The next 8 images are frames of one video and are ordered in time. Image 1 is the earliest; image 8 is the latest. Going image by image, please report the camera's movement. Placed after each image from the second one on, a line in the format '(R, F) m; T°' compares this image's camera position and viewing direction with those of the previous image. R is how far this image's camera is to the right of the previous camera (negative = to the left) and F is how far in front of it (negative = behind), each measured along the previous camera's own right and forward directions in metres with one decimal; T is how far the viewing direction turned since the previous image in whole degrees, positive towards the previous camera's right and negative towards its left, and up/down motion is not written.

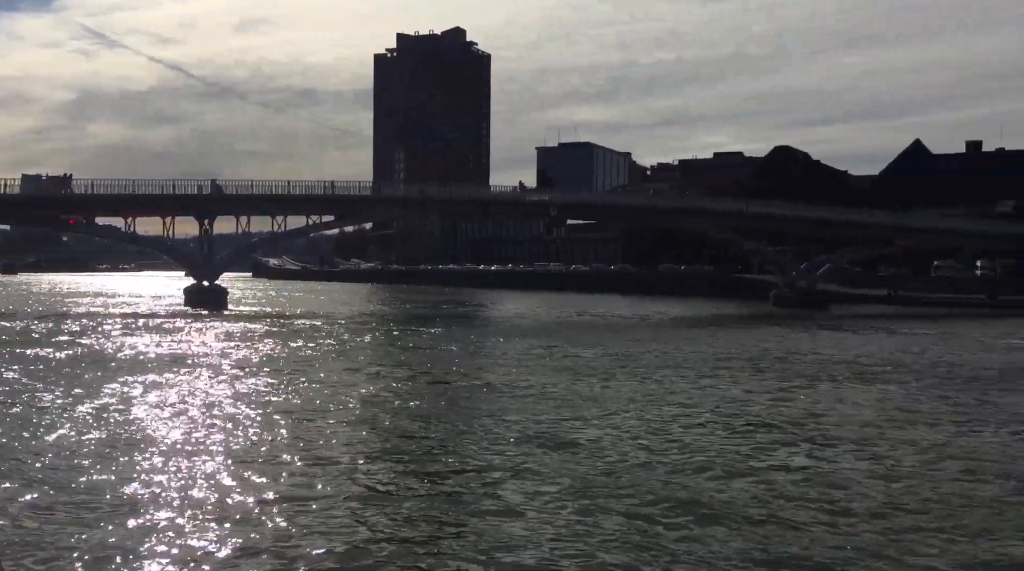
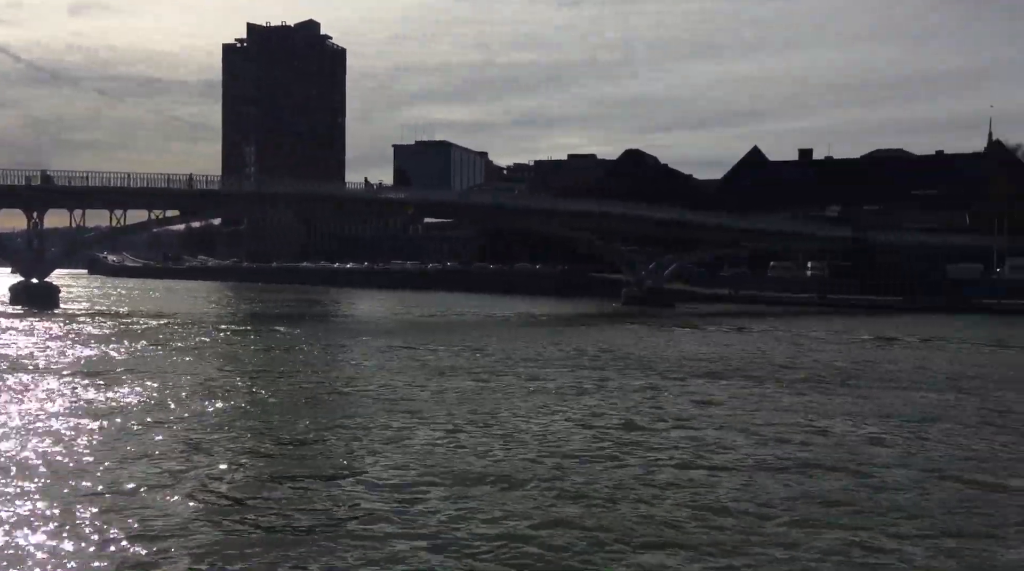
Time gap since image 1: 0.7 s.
(+2.9, +0.7) m; -6°
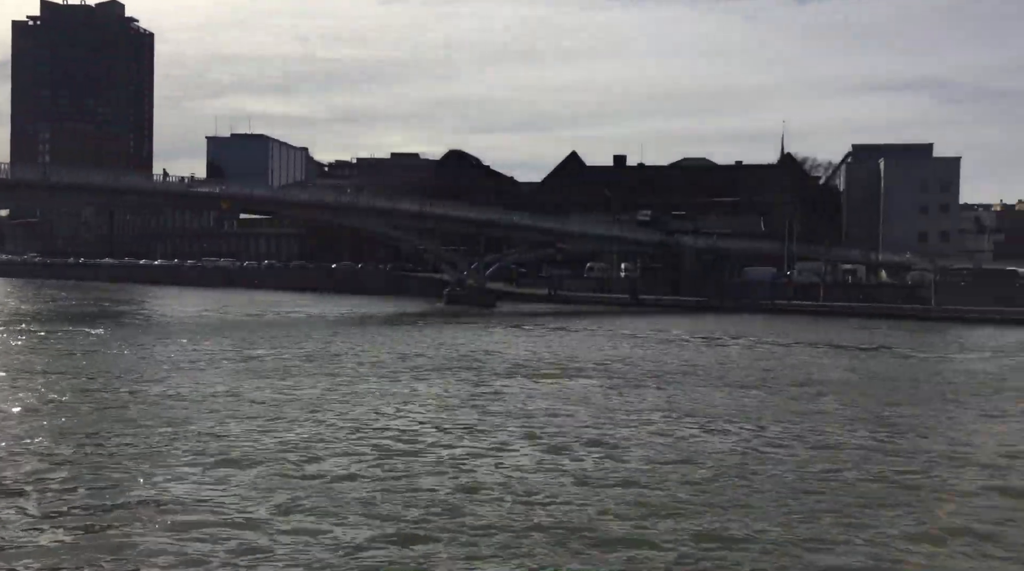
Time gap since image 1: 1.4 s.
(+0.2, +0.1) m; +9°
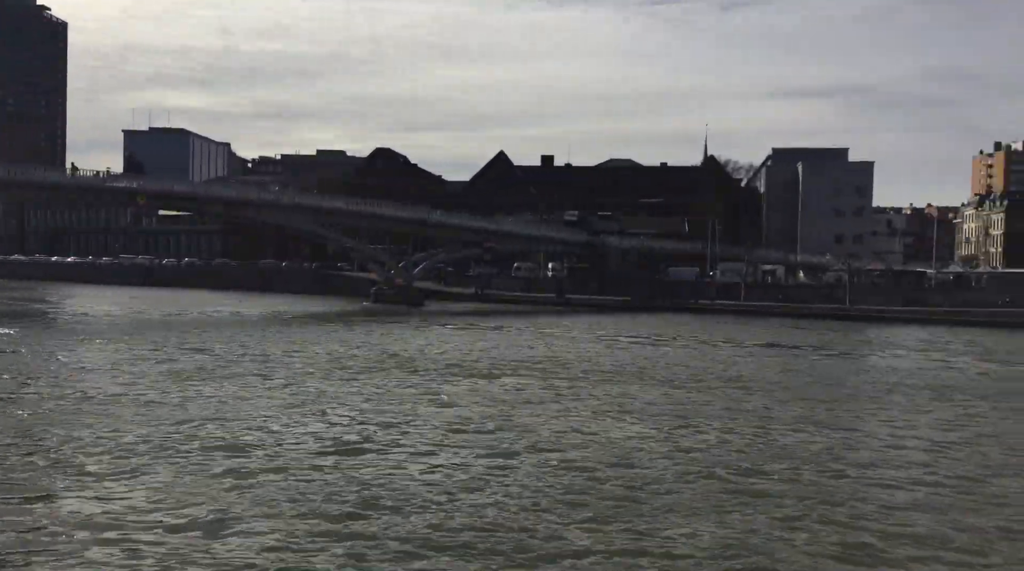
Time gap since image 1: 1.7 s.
(+1.0, +0.6) m; -15°
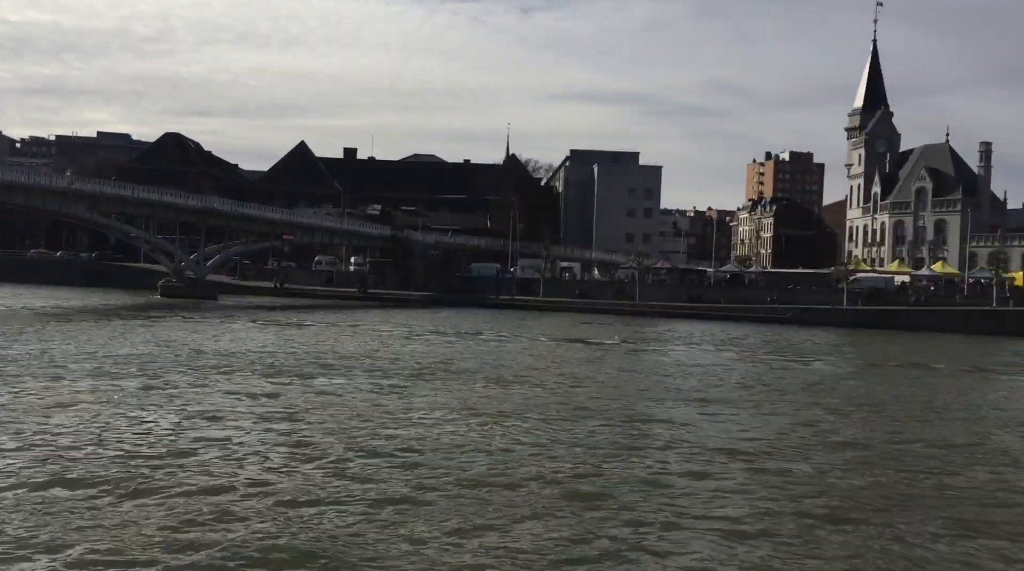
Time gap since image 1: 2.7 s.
(-0.7, -0.8) m; +11°
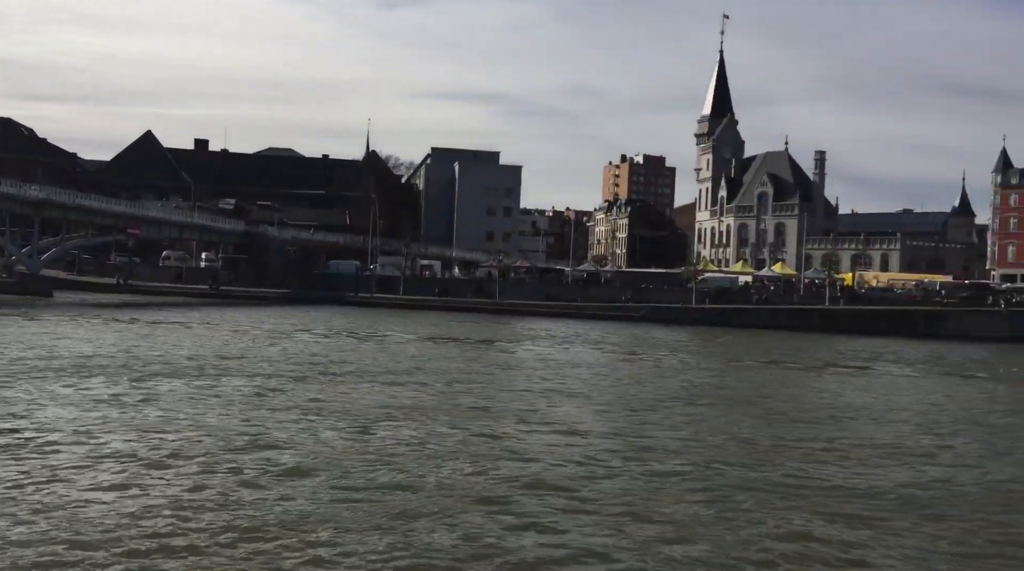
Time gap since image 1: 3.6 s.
(-0.3, 0.0) m; +8°
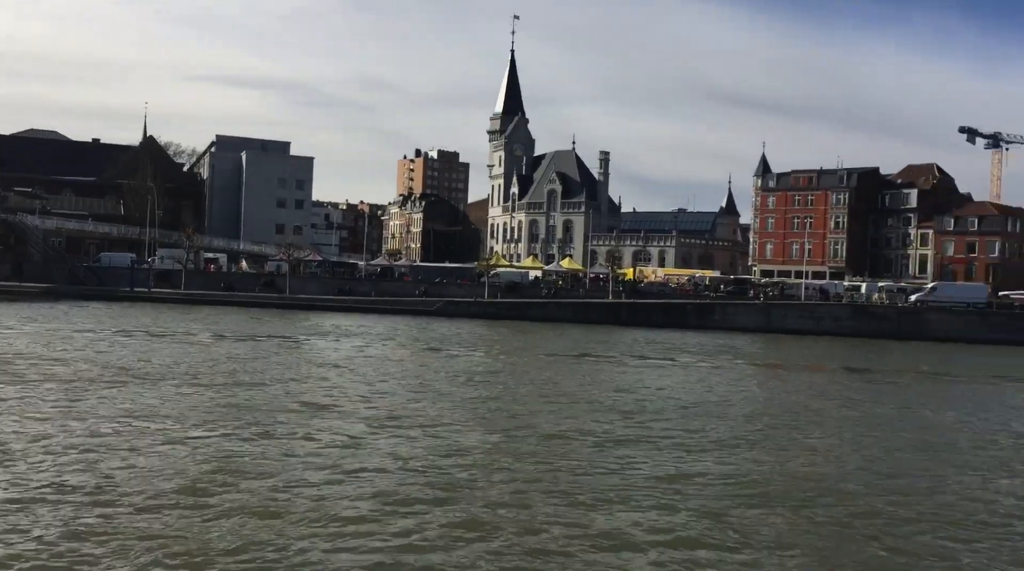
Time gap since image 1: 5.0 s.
(0.0, +0.6) m; +11°
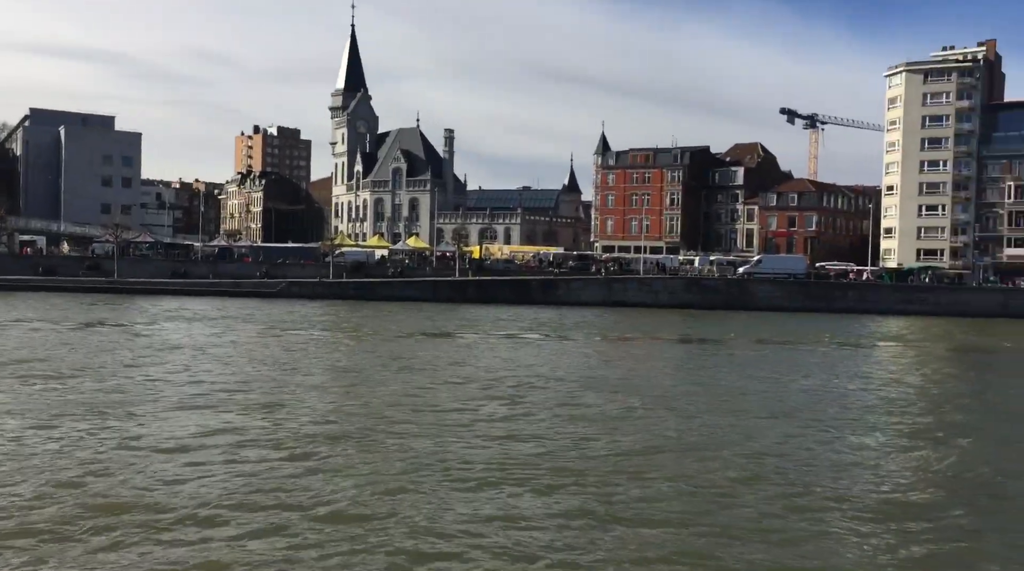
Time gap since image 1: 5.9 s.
(0.0, +0.7) m; +8°
